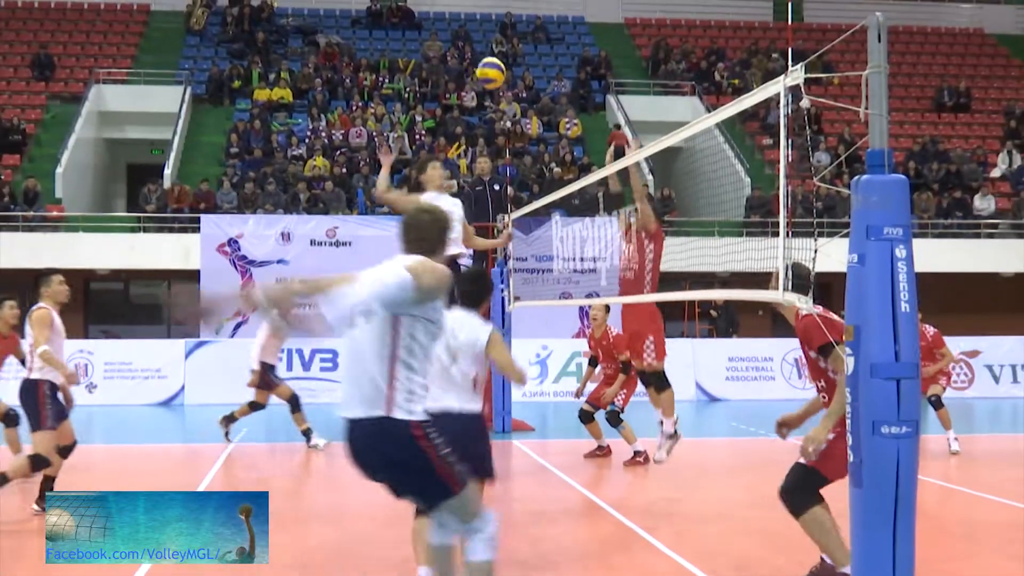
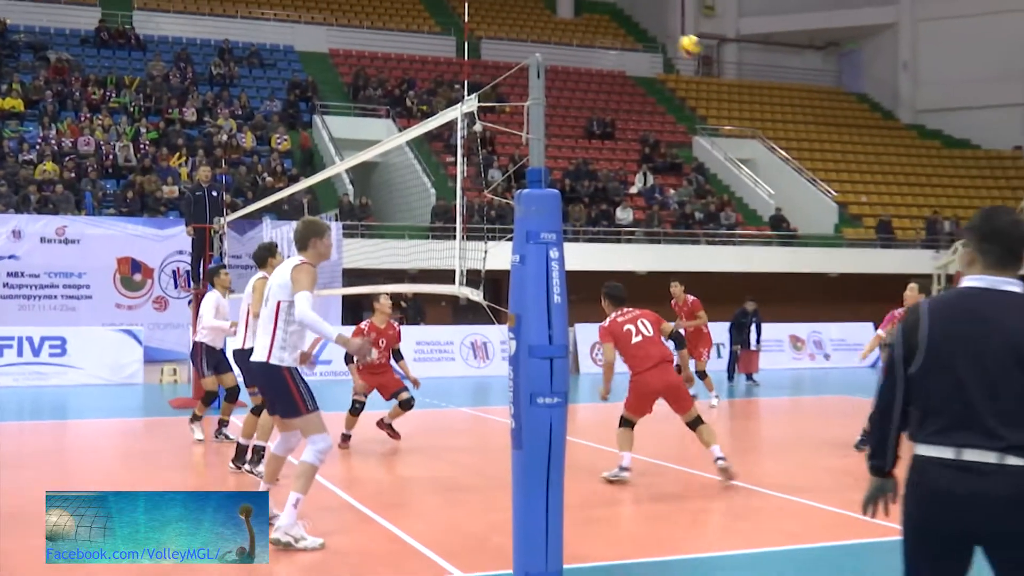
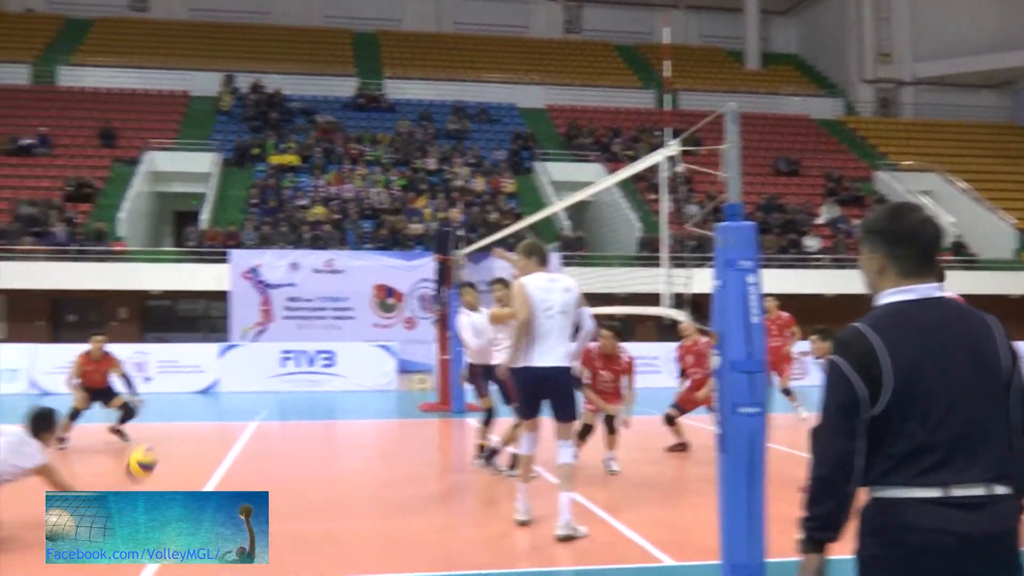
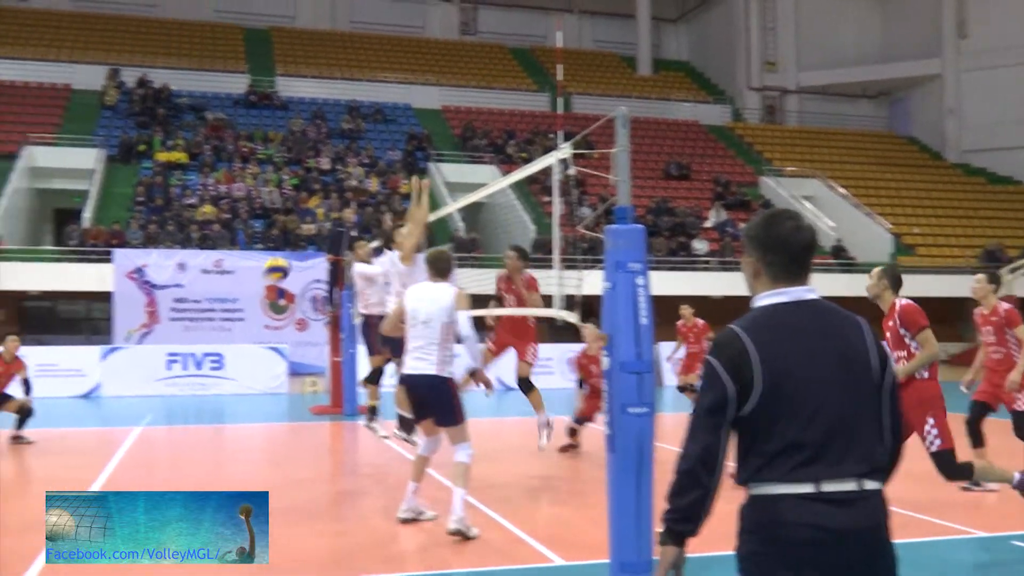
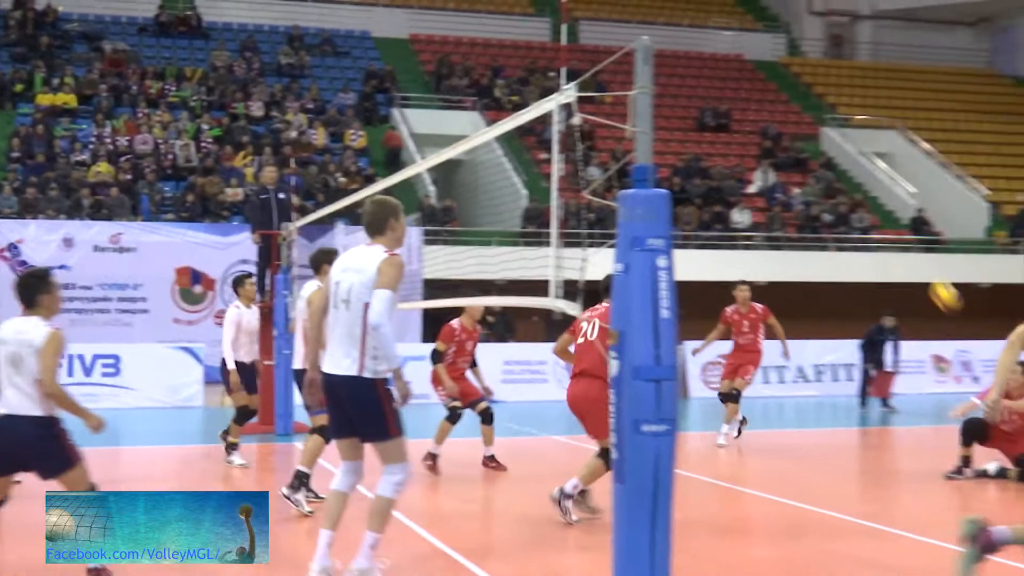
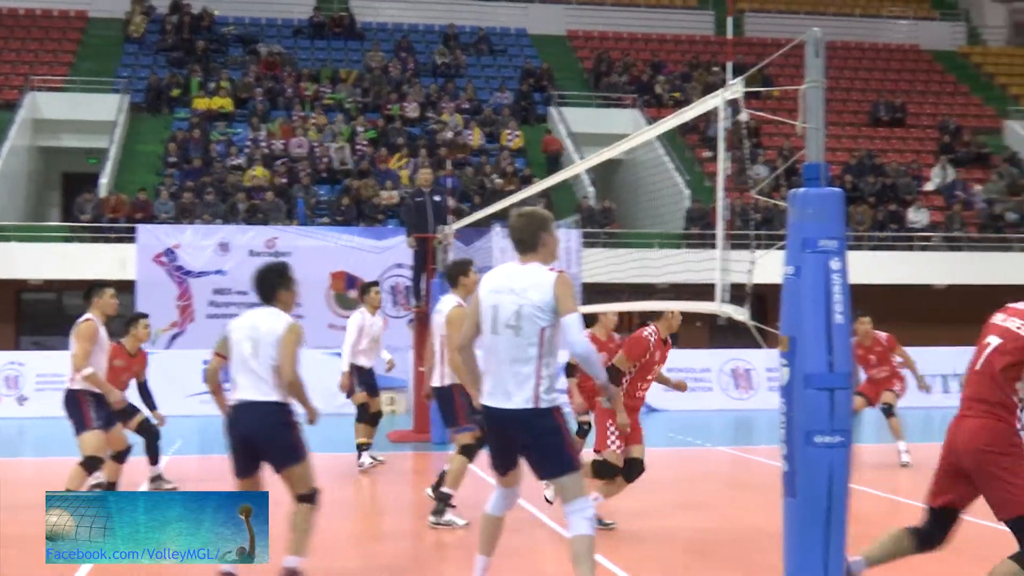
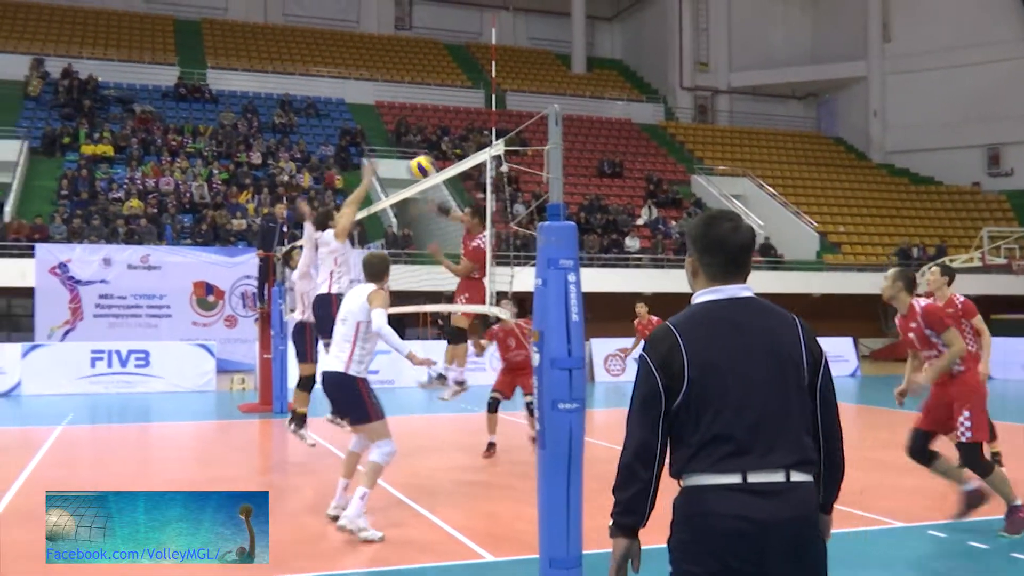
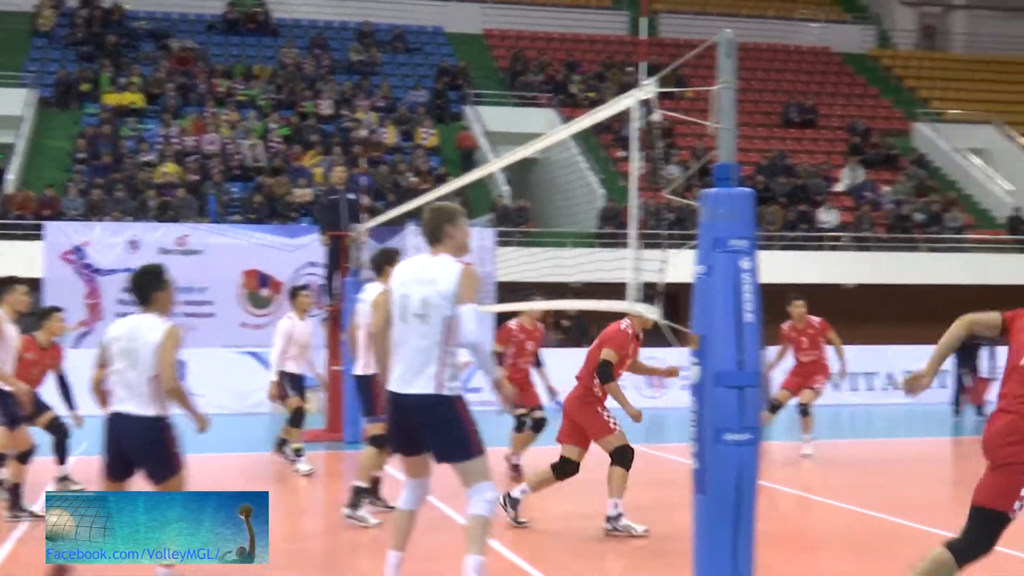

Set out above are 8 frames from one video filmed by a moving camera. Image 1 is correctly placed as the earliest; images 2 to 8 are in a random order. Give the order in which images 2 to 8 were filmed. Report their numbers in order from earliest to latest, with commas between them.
6, 8, 5, 2, 7, 4, 3
